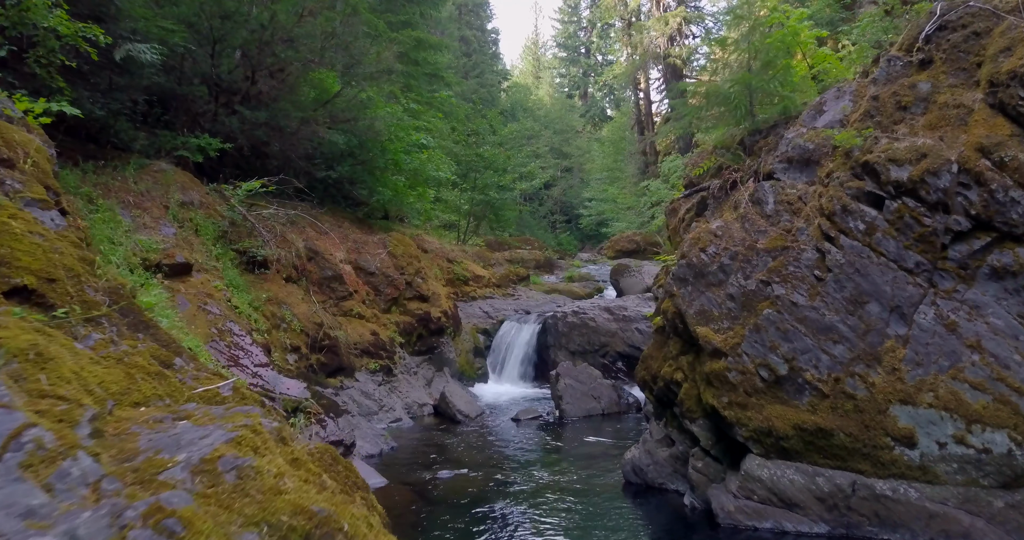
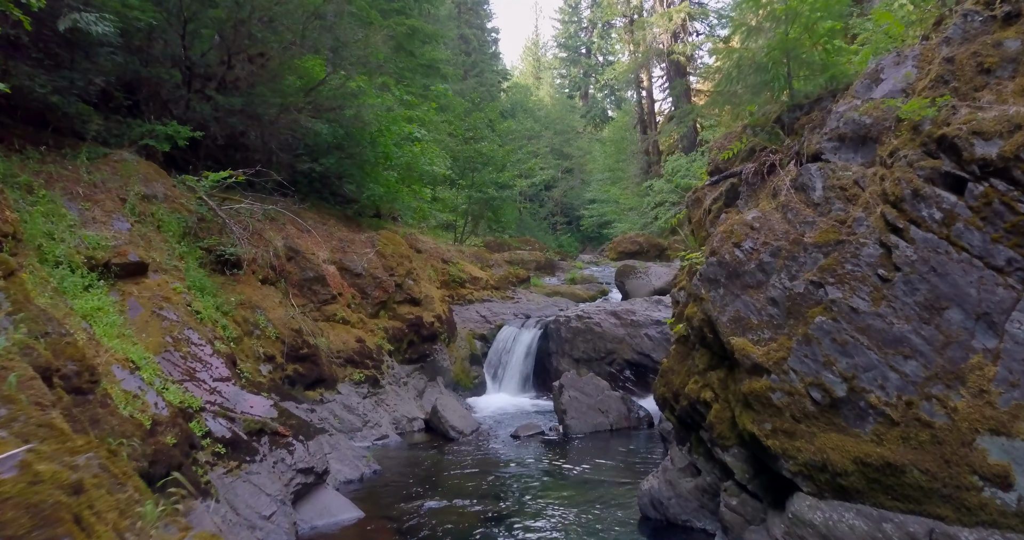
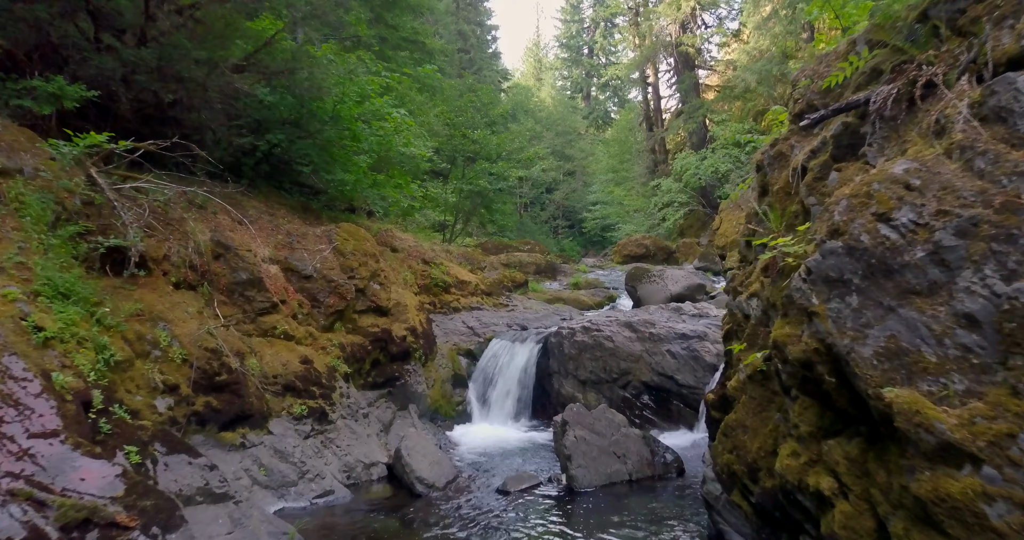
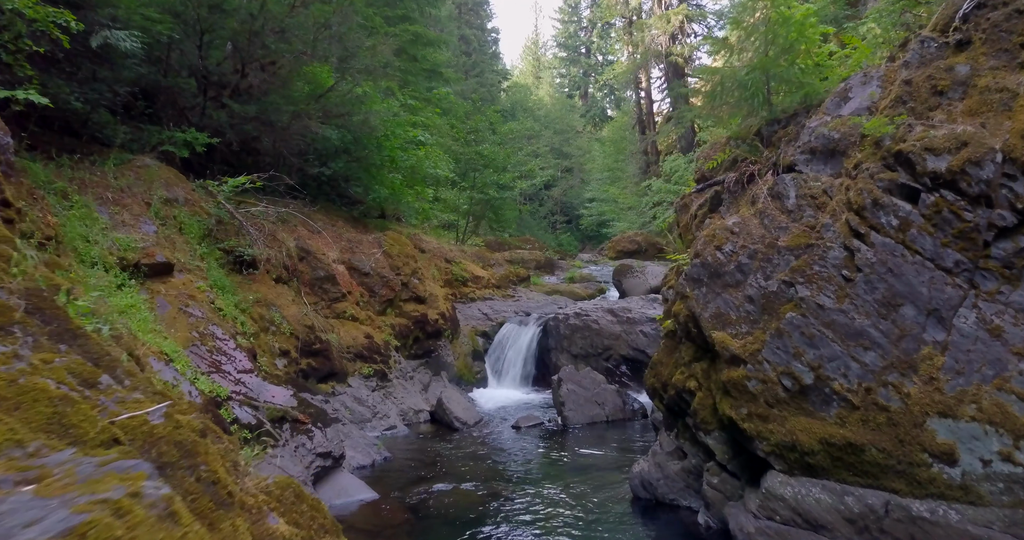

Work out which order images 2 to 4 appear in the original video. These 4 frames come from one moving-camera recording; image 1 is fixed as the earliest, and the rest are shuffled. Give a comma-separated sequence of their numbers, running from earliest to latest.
4, 2, 3
